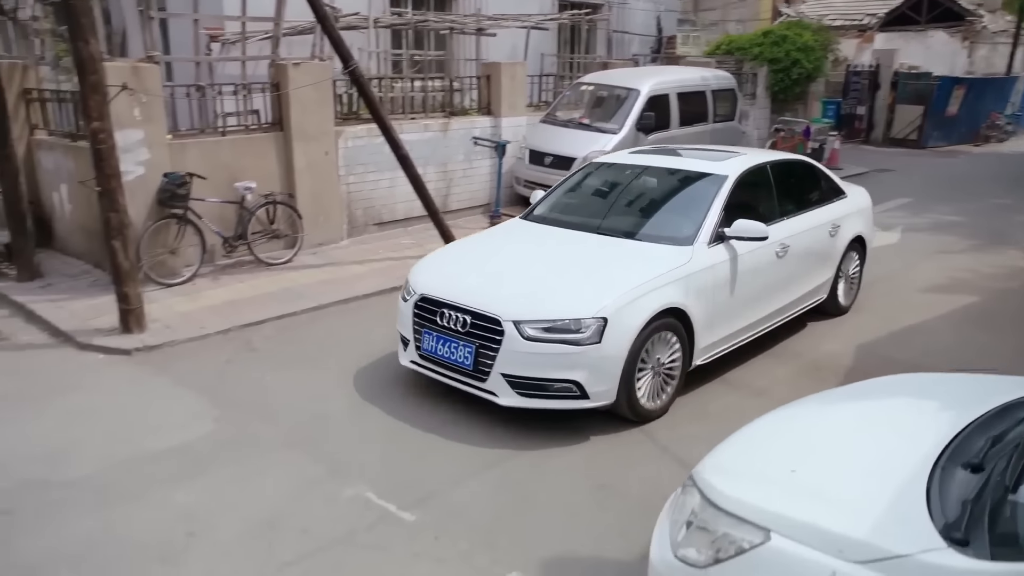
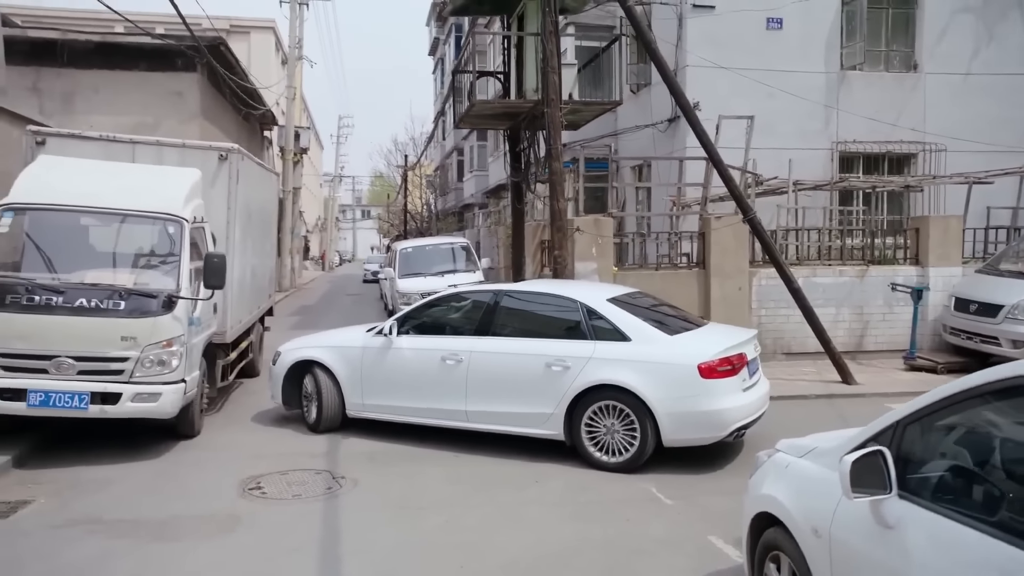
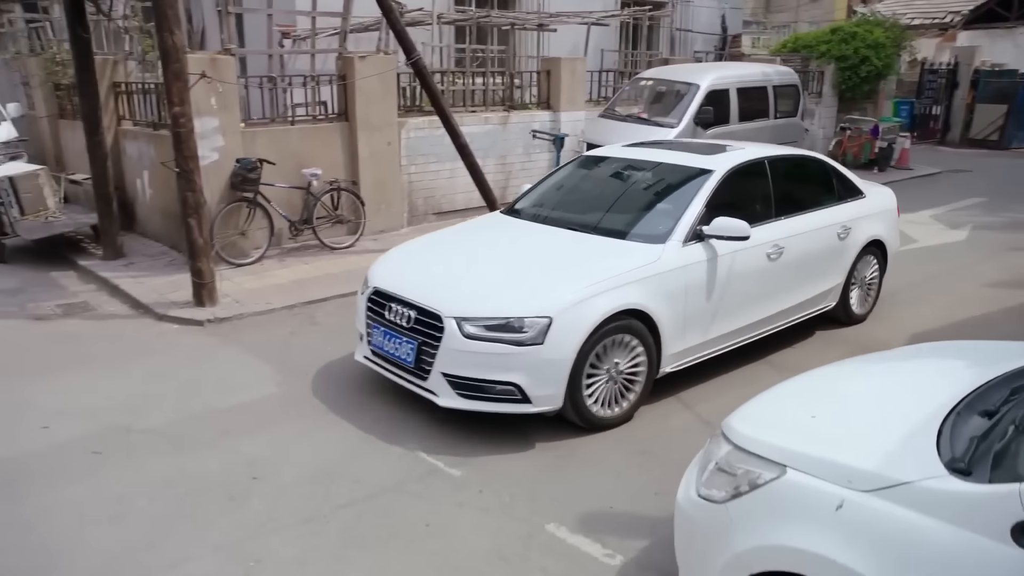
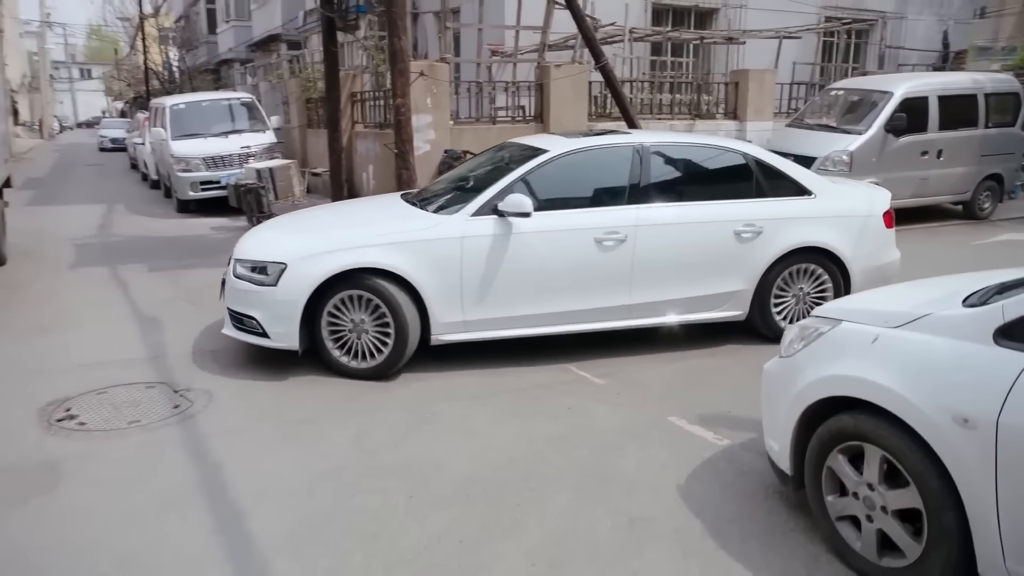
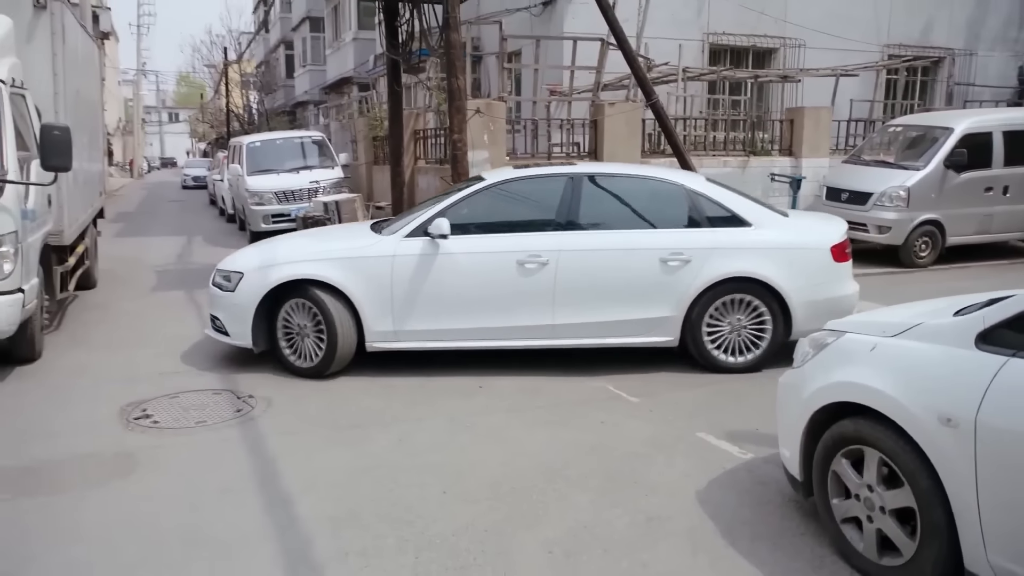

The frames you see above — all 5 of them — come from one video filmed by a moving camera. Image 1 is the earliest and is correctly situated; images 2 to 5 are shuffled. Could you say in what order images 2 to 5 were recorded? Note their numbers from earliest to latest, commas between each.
3, 4, 5, 2
